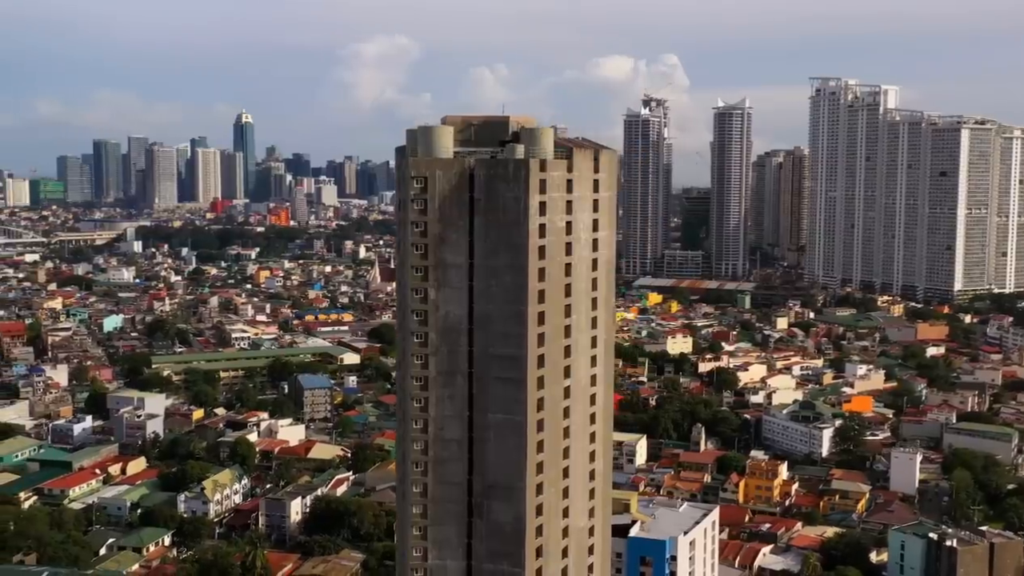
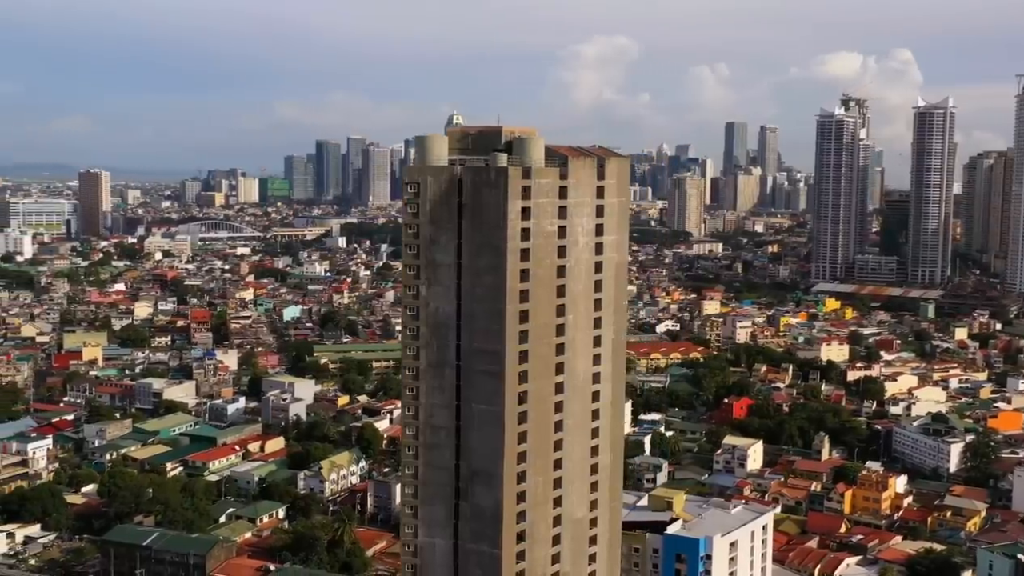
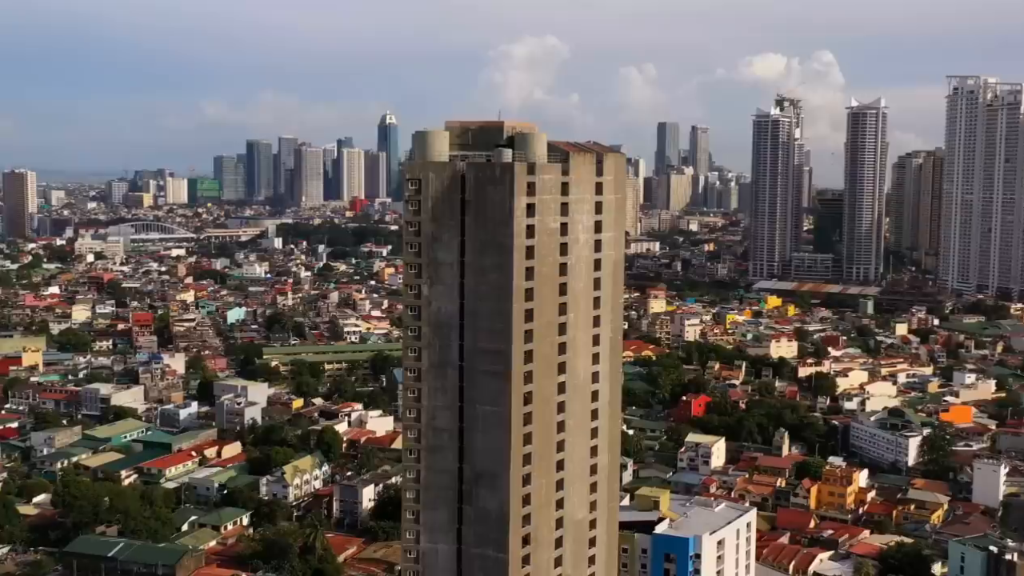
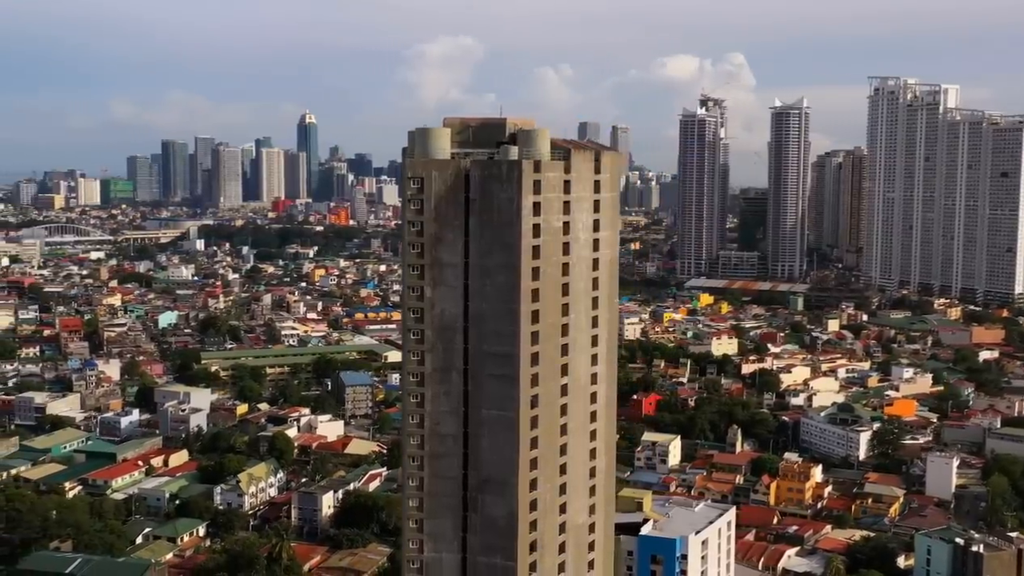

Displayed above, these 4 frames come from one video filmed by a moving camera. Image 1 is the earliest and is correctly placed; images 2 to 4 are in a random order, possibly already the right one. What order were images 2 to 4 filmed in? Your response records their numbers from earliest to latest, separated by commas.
4, 3, 2
